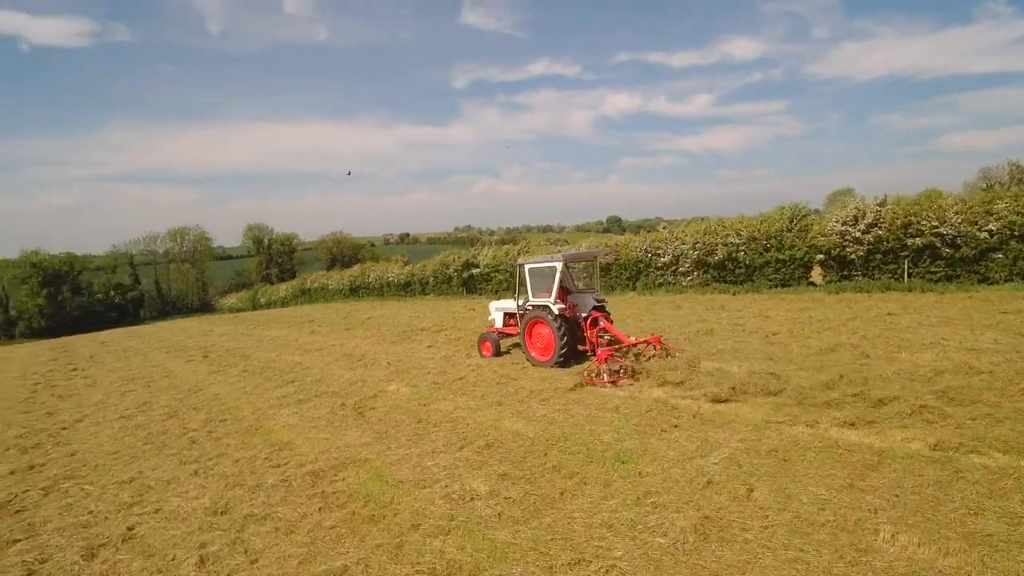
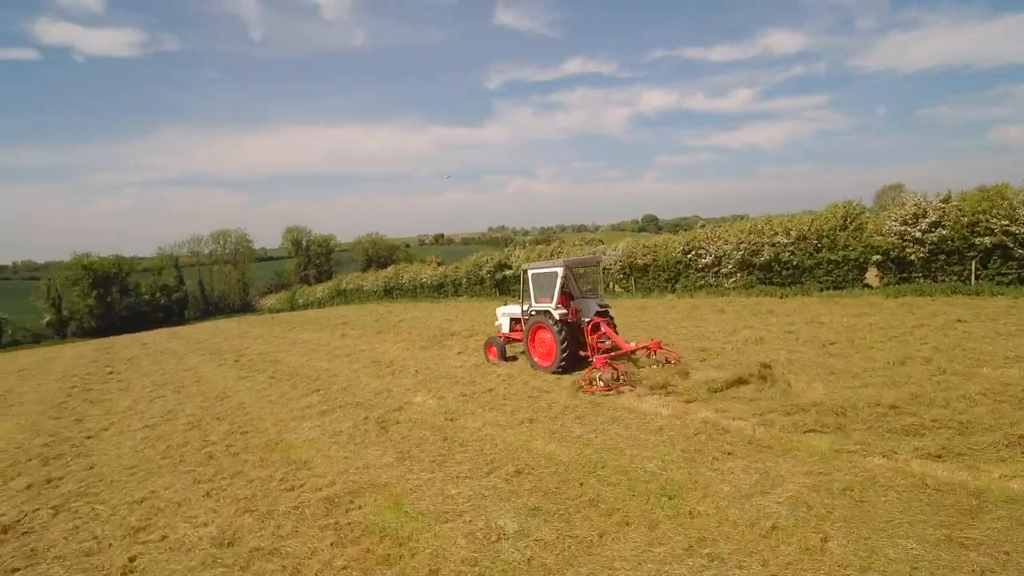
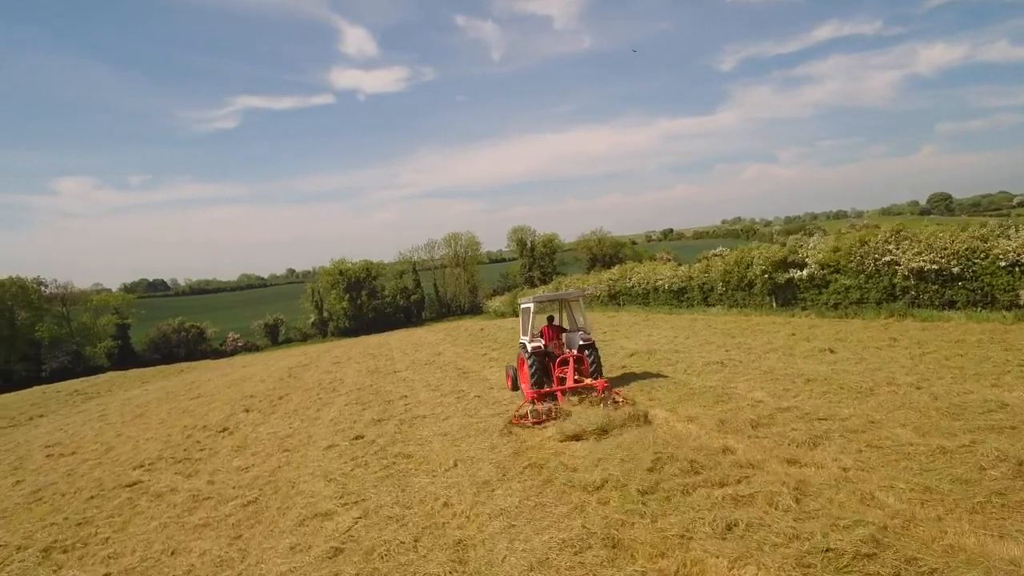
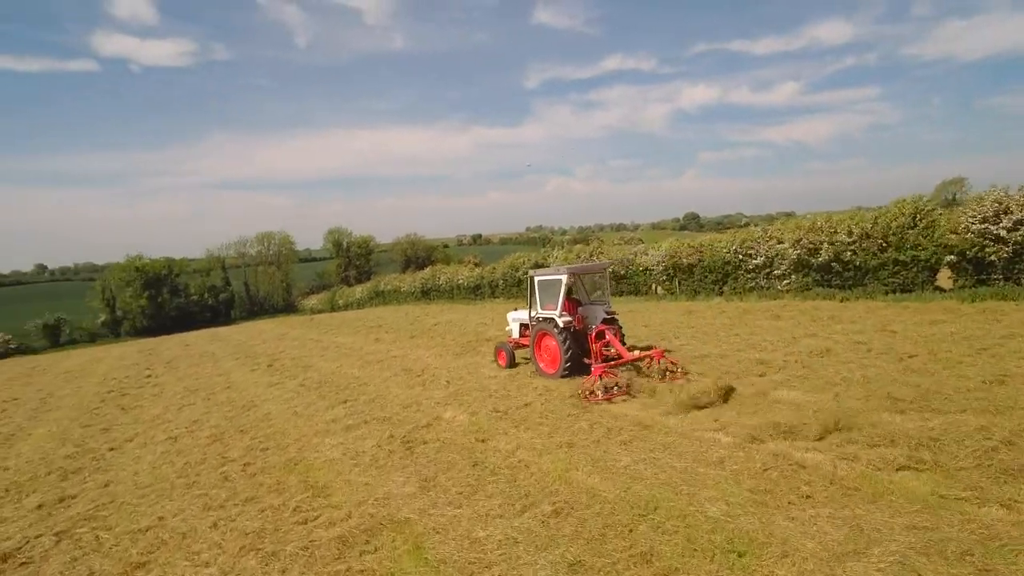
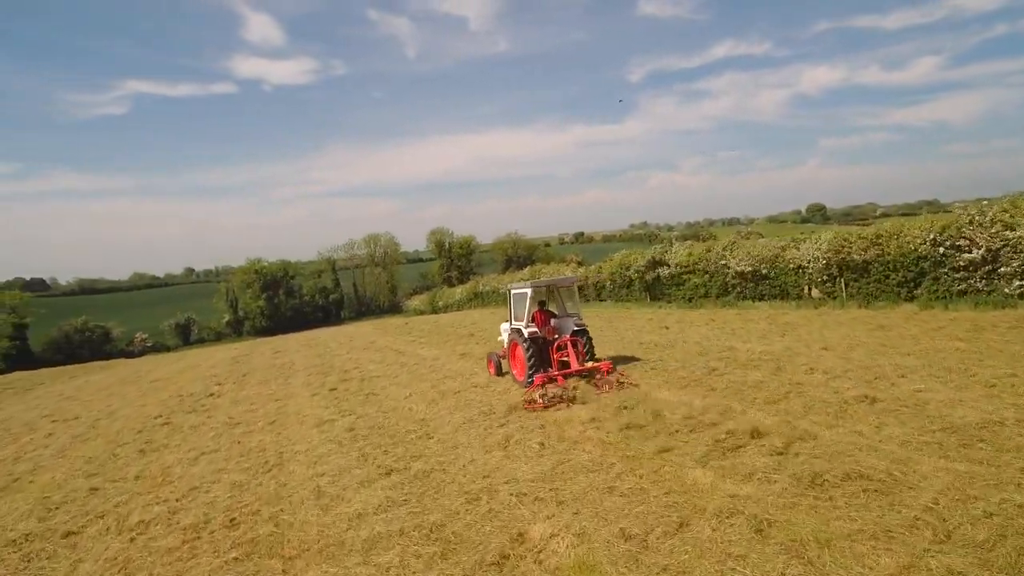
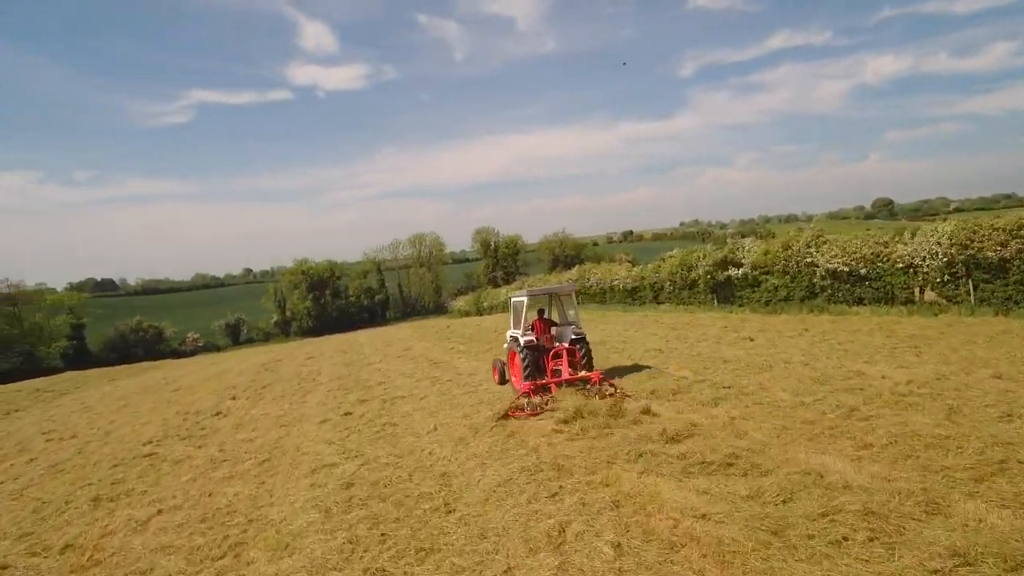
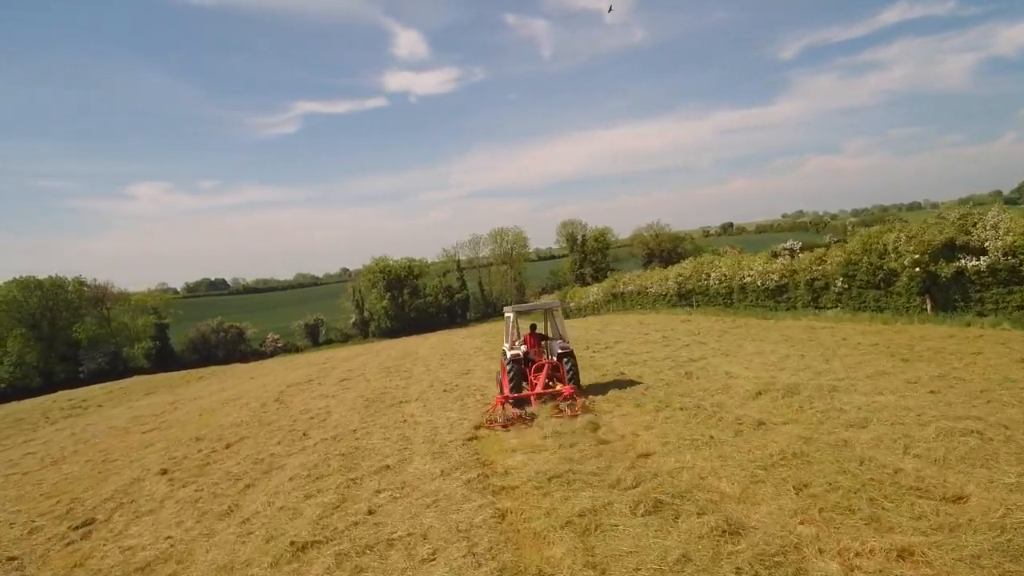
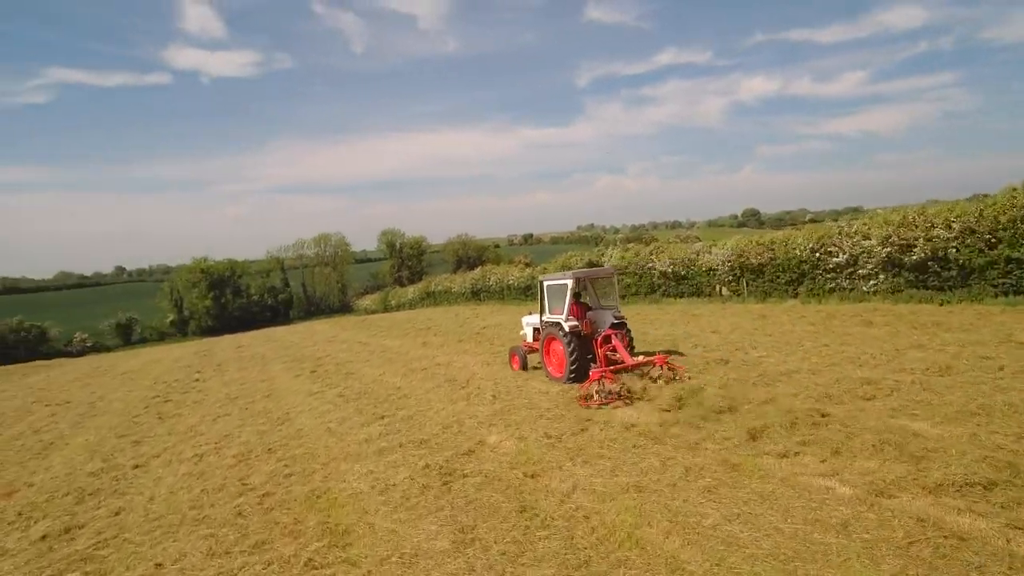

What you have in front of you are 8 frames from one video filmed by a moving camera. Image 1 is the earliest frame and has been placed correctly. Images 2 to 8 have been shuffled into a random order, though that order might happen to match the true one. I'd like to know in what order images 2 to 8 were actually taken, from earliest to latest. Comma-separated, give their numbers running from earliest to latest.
2, 4, 8, 5, 6, 3, 7
